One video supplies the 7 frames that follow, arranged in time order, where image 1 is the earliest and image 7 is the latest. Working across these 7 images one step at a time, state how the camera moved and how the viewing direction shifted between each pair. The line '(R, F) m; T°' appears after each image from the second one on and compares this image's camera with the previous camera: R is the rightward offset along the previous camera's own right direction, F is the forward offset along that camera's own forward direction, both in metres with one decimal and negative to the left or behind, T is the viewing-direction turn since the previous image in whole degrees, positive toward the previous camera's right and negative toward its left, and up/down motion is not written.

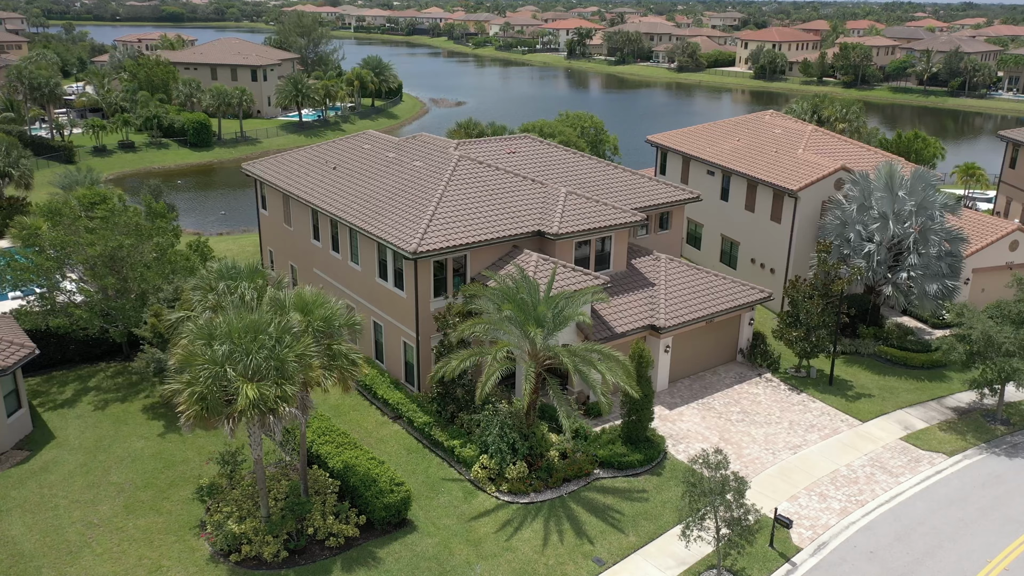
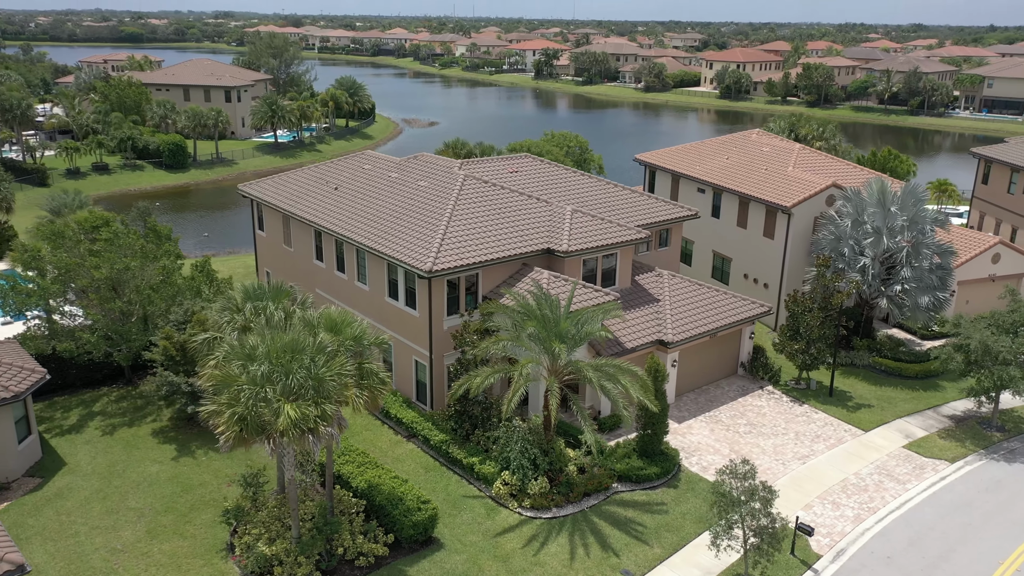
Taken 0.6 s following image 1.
(-1.5, -0.2) m; +3°
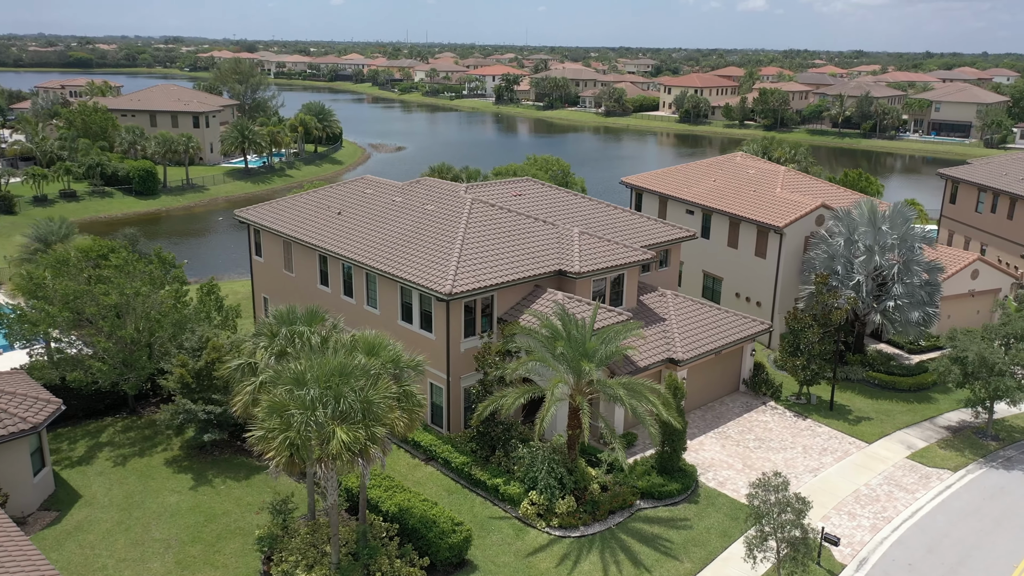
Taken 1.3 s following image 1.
(-1.8, -0.2) m; +3°
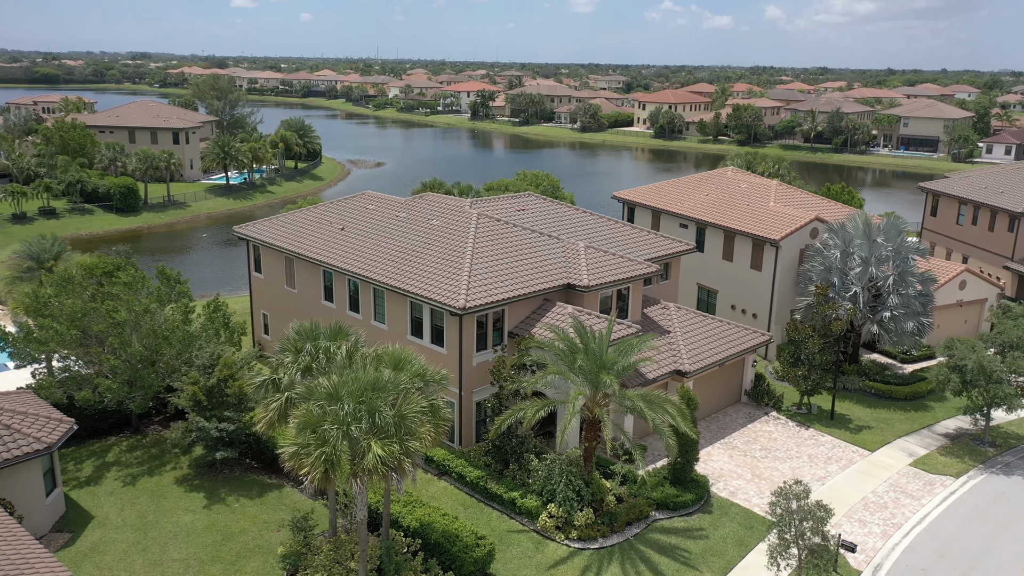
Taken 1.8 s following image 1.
(-1.2, -0.2) m; +2°
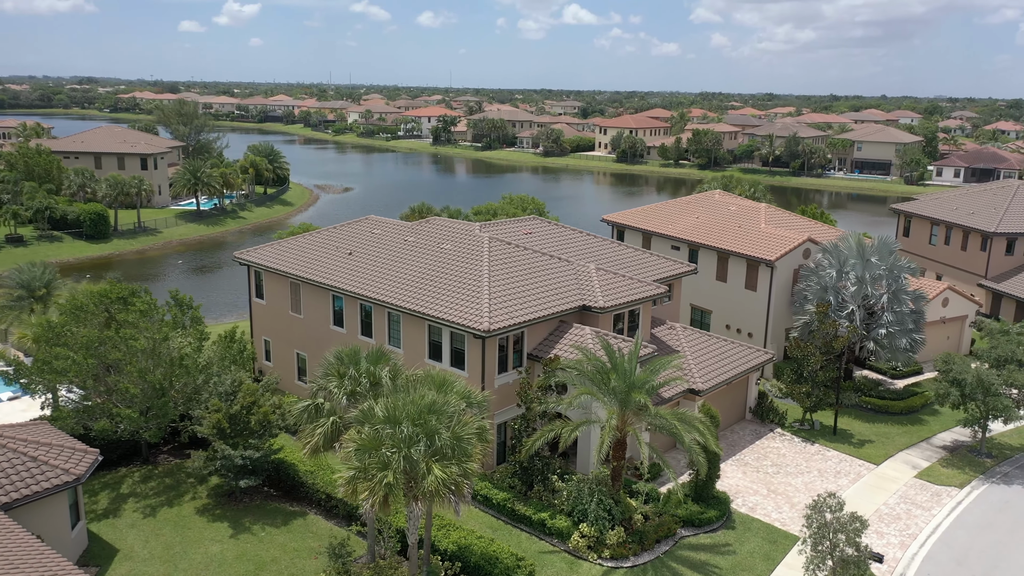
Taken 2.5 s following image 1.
(-2.0, -0.2) m; +3°
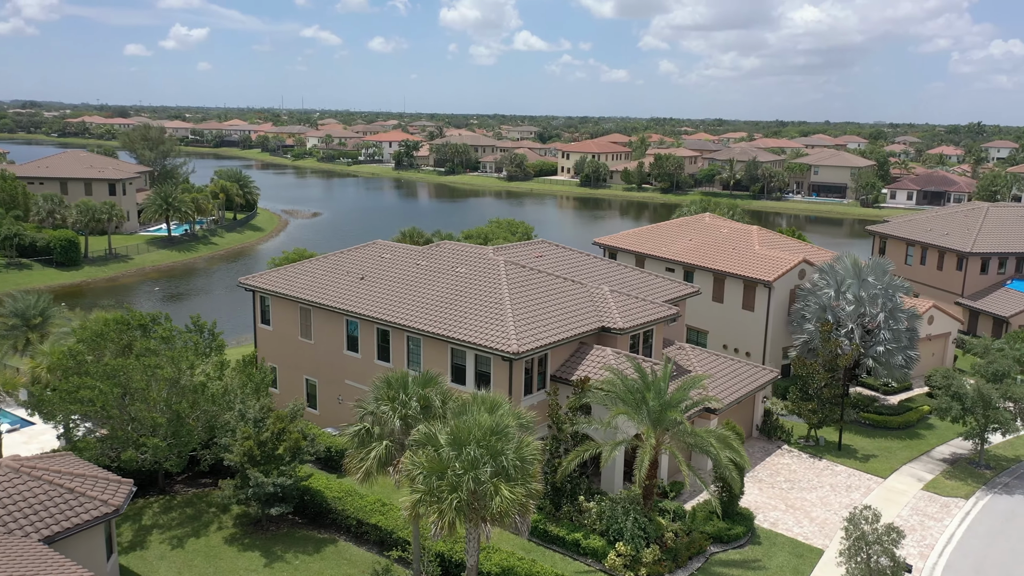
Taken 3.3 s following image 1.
(-2.2, -0.2) m; +3°
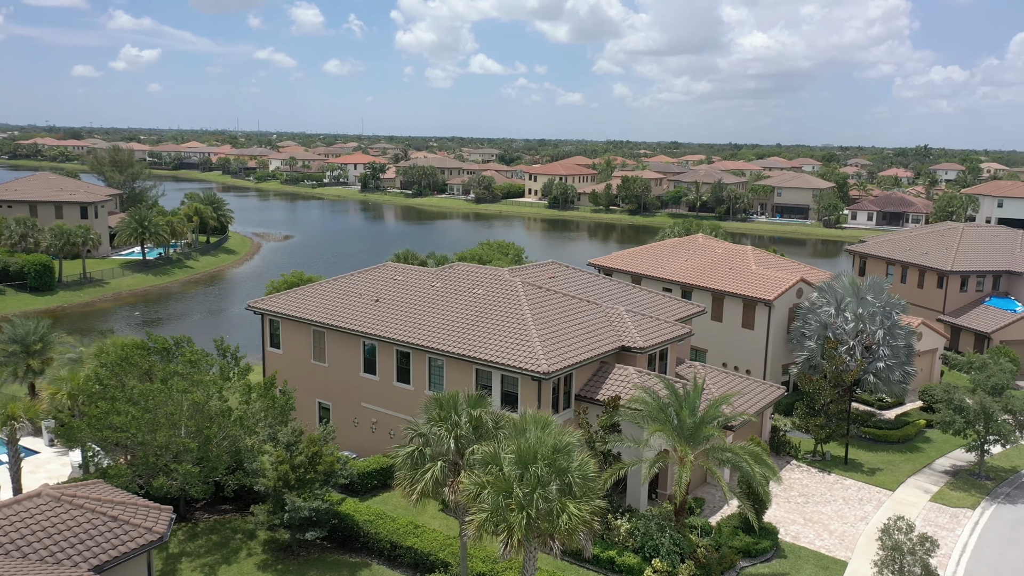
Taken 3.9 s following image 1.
(-2.2, -0.2) m; +3°
